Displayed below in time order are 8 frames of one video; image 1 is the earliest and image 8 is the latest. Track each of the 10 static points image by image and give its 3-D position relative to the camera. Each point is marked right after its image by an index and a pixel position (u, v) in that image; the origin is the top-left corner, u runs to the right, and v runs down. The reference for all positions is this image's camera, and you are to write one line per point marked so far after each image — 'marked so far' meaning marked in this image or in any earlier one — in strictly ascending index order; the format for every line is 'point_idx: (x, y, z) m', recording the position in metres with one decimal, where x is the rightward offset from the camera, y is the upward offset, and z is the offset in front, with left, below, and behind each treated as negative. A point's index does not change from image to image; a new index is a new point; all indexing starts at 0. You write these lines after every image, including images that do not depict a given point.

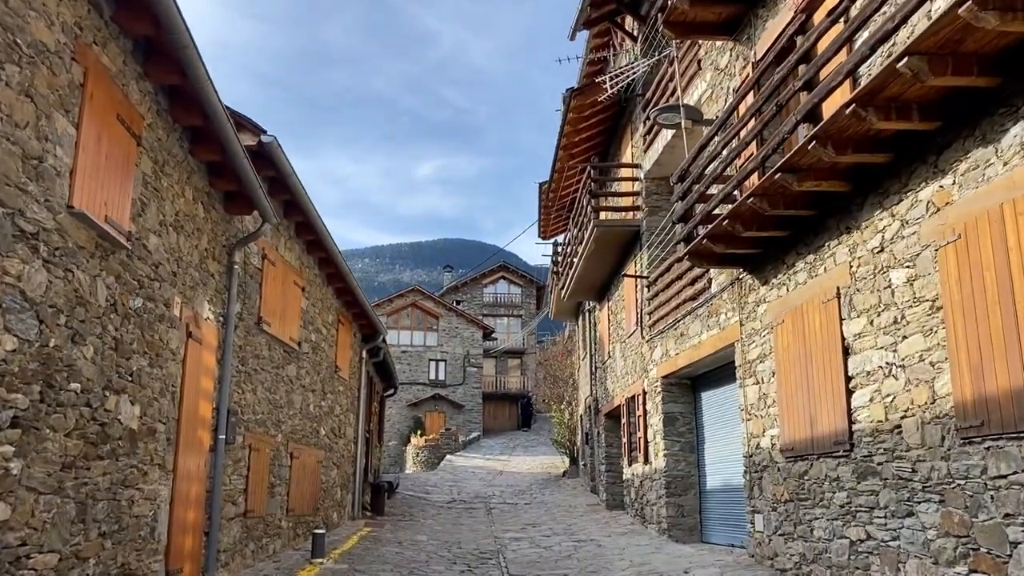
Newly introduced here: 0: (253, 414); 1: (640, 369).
0: (-2.6, -1.3, +8.2) m
1: (+1.9, -1.2, +12.1) m
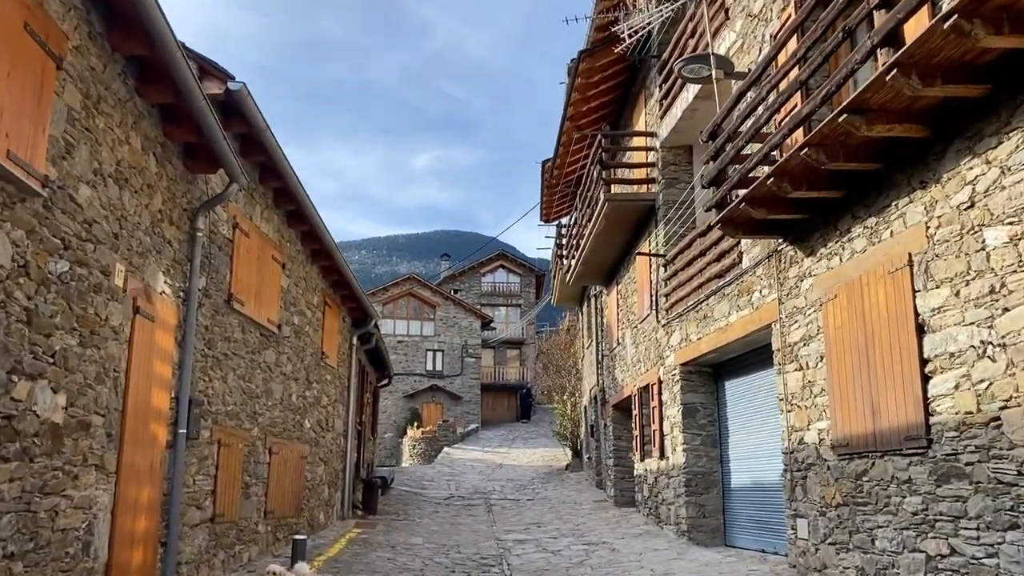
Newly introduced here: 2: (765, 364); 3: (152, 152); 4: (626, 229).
0: (-2.6, -1.0, +7.1) m
1: (+2.0, -1.0, +11.1) m
2: (+2.6, -0.8, +8.3) m
3: (-2.5, +0.9, +5.6) m
4: (+1.7, +0.9, +12.1) m
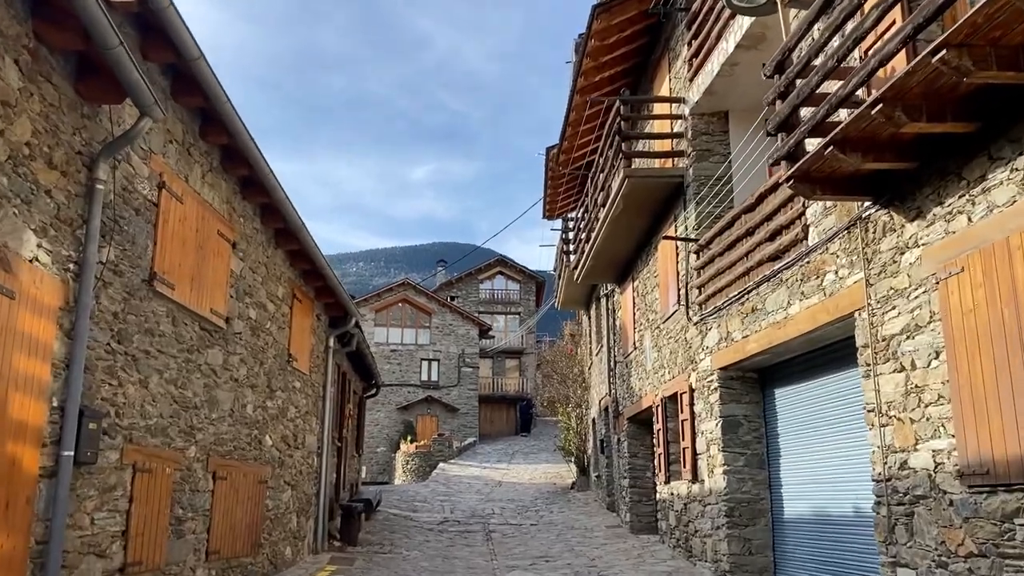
0: (-2.5, -0.9, +5.5) m
1: (+2.0, -0.9, +9.4) m
2: (+2.7, -0.6, +6.7) m
3: (-2.4, +1.1, +3.9) m
4: (+1.8, +1.0, +10.4) m
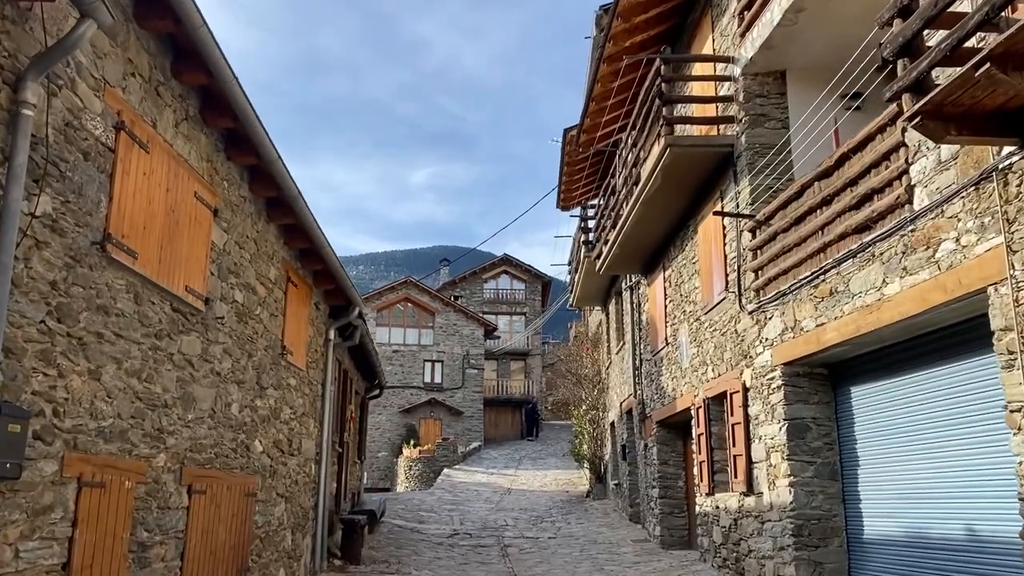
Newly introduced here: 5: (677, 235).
0: (-2.3, -0.7, +4.3) m
1: (+2.3, -0.7, +8.3) m
2: (+3.0, -0.5, +5.5) m
3: (-2.2, +1.3, +2.8) m
4: (+2.0, +1.1, +9.3) m
5: (+2.2, +0.7, +10.5) m
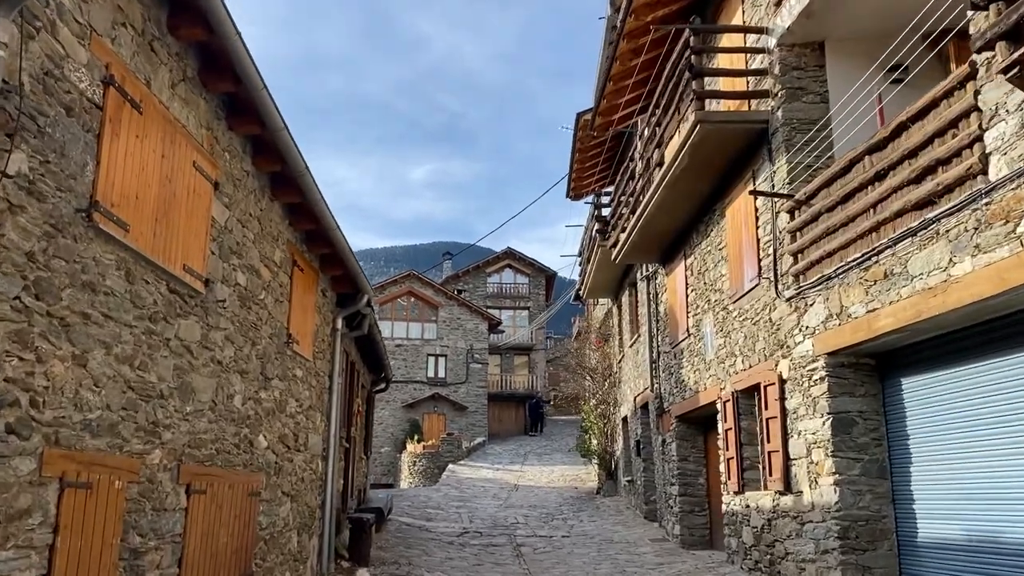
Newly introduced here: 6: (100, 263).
0: (-2.1, -0.6, +3.8) m
1: (+2.5, -0.6, +7.8) m
2: (+3.1, -0.4, +5.0) m
3: (-2.0, +1.4, +2.3) m
4: (+2.2, +1.3, +8.8) m
5: (+2.4, +0.8, +10.0) m
6: (-2.1, +0.1, +4.0) m
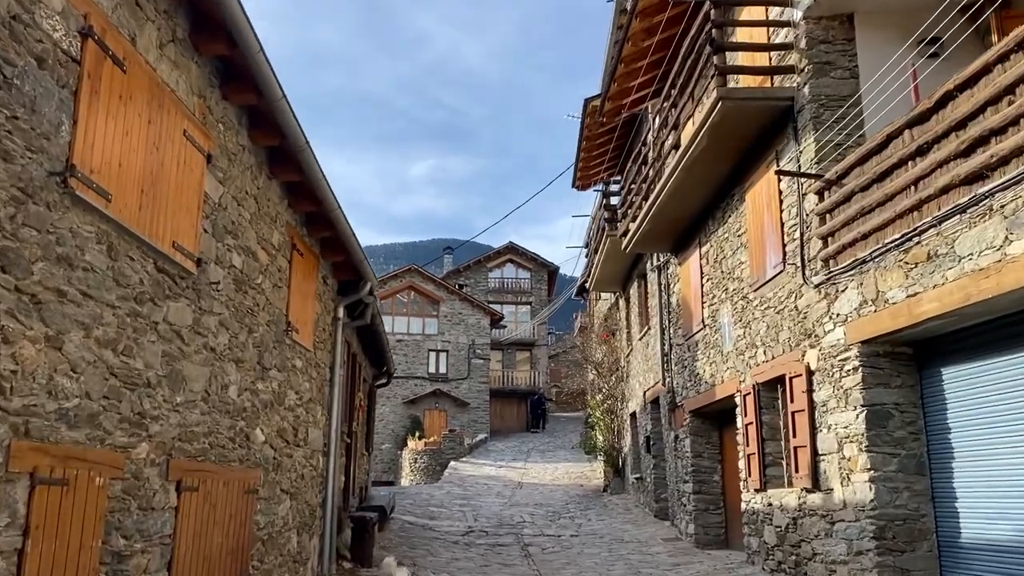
0: (-2.0, -0.5, +3.4) m
1: (+2.6, -0.4, +7.4) m
2: (+3.3, -0.2, +4.6) m
3: (-1.9, +1.5, +1.8) m
4: (+2.3, +1.4, +8.3) m
5: (+2.5, +1.0, +9.6) m
6: (-1.9, +0.2, +3.6) m
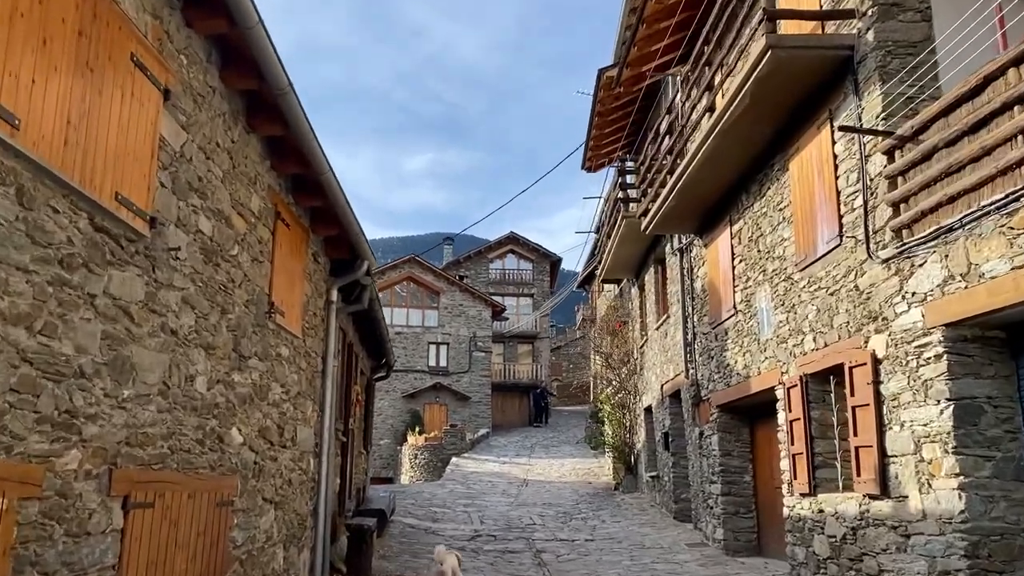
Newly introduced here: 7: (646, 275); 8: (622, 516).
0: (-1.8, -0.3, +2.4) m
1: (+2.7, -0.3, +6.4) m
2: (+3.4, -0.1, +3.7) m
3: (-1.7, +1.7, +0.9) m
4: (+2.5, +1.6, +7.4) m
5: (+2.6, +1.2, +8.6) m
6: (-1.8, +0.4, +2.6) m
7: (+2.4, +0.2, +14.2) m
8: (+1.8, -3.6, +12.8) m
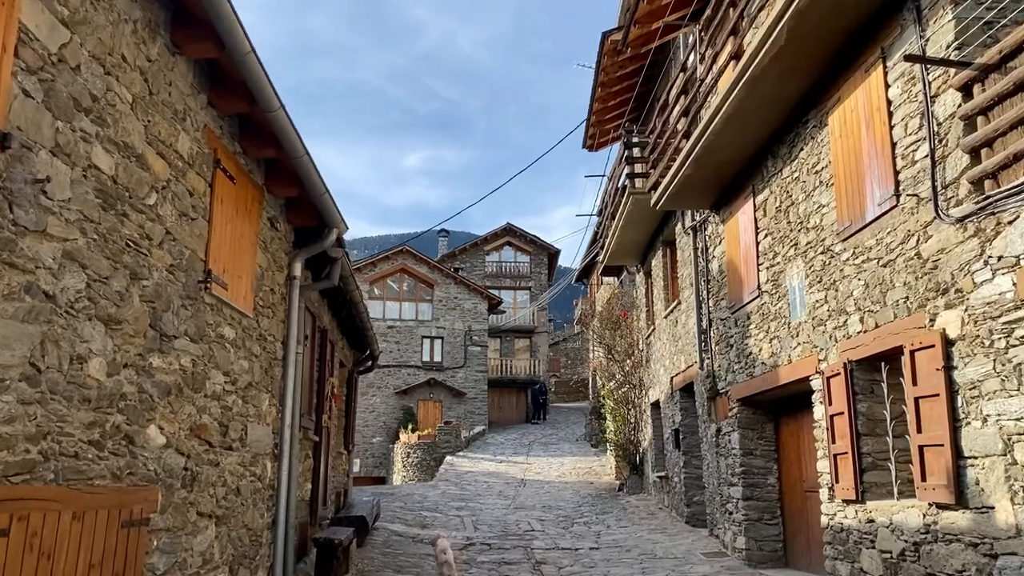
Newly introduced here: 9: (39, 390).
0: (-1.8, -0.1, +1.4) m
1: (+2.7, 0.0, +5.4) m
2: (+3.4, +0.1, +2.6) m
3: (-1.7, +1.9, -0.2) m
4: (+2.4, +1.8, +6.3) m
5: (+2.5, +1.4, +7.5) m
6: (-1.8, +0.6, +1.6) m
7: (+2.3, +0.5, +13.1) m
8: (+1.7, -3.4, +11.8) m
9: (-1.8, -0.4, +3.0) m
